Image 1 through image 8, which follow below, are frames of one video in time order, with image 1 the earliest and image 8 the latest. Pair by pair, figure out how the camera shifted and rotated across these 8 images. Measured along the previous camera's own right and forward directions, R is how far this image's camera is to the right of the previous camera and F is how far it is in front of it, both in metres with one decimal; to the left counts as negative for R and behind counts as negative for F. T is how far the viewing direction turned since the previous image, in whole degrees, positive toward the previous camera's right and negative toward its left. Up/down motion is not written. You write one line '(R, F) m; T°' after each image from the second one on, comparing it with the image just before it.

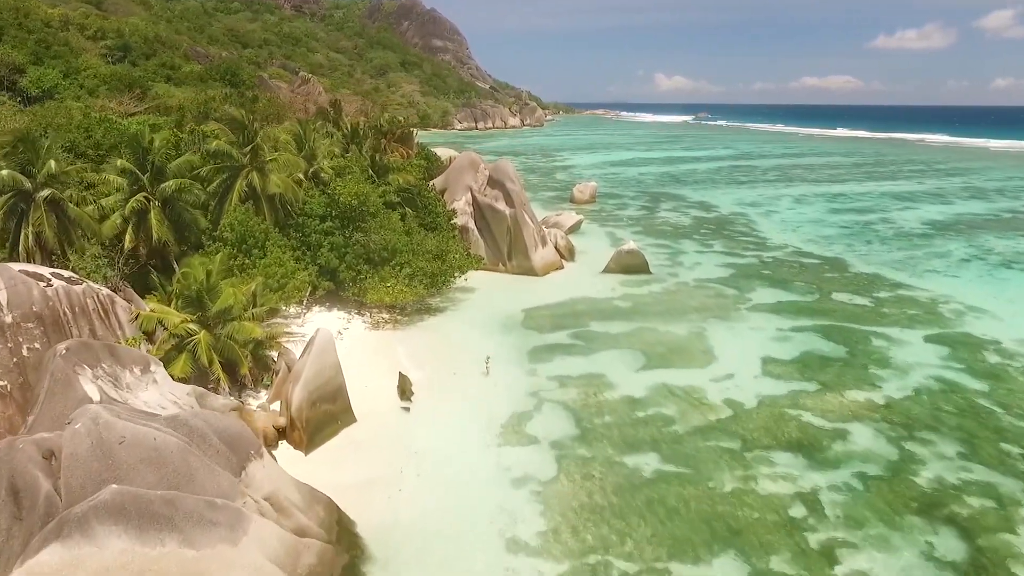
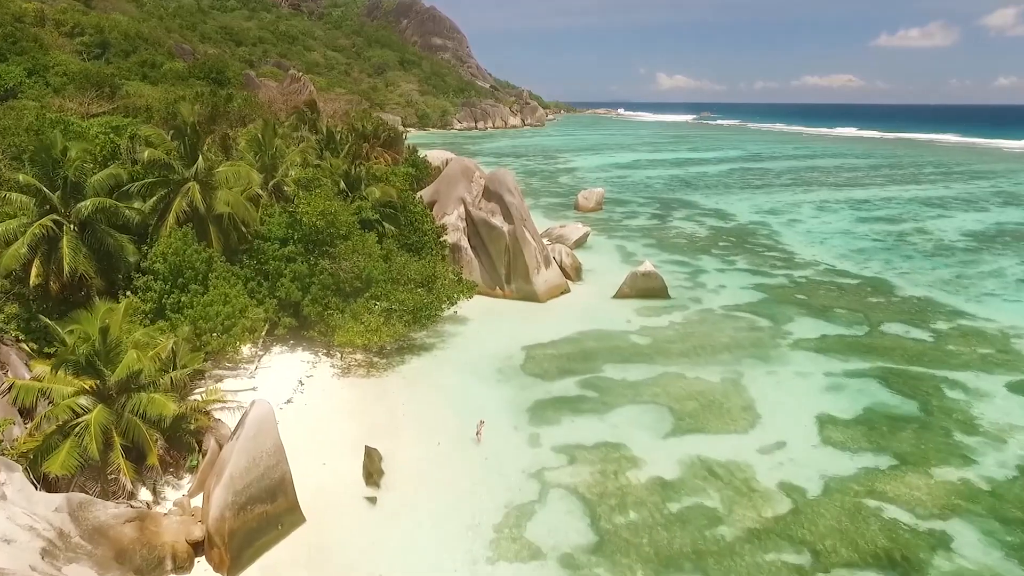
(+0.1, +2.8) m; 0°
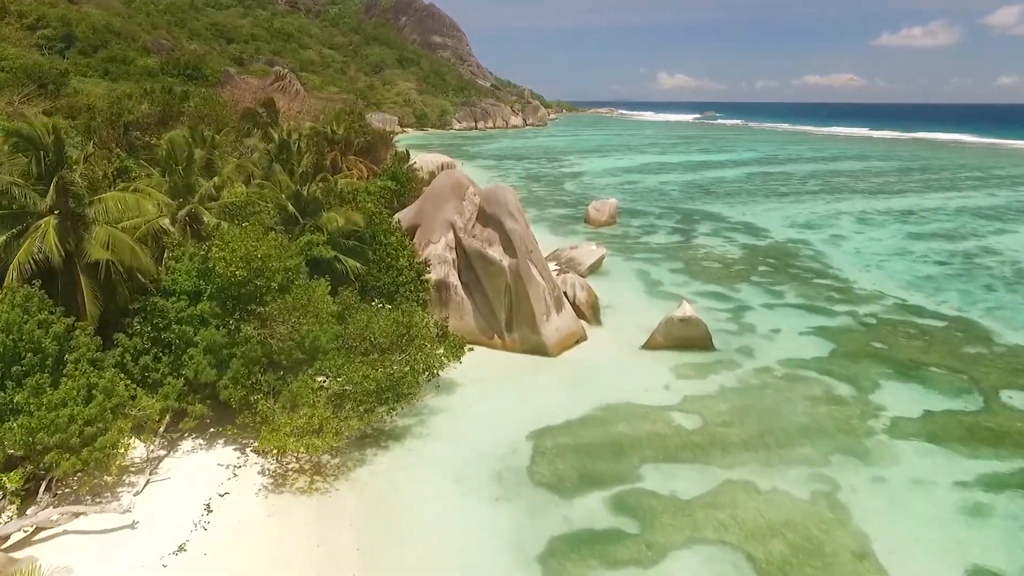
(0.0, +4.0) m; 0°
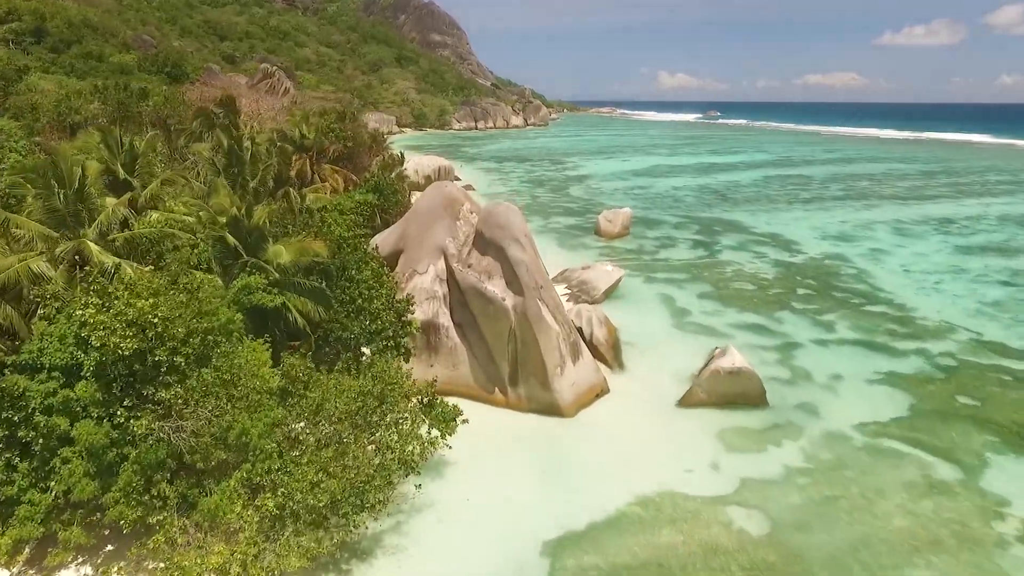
(-0.1, +2.9) m; 0°
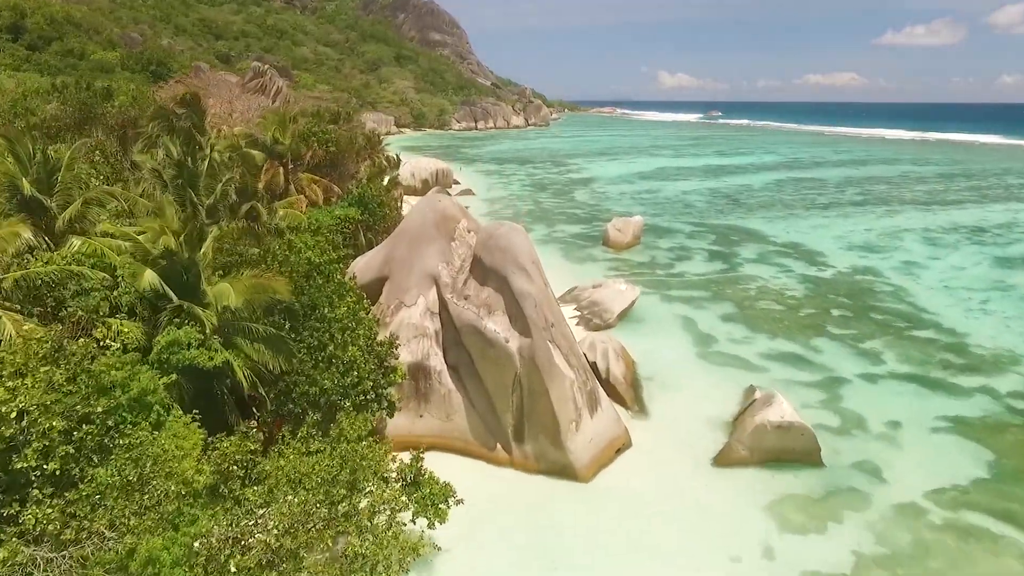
(-0.1, +2.0) m; 0°
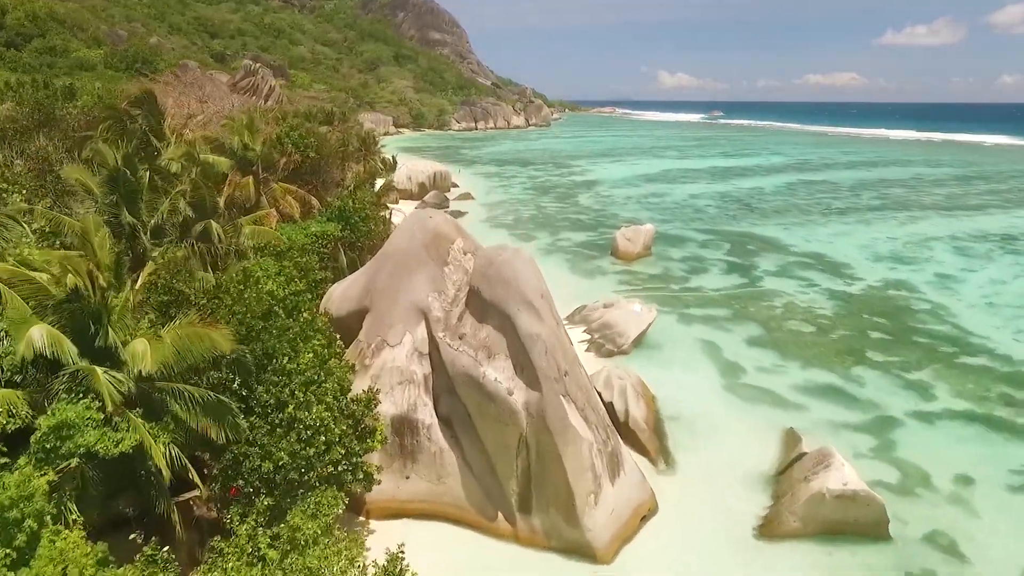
(-0.1, +1.7) m; 0°
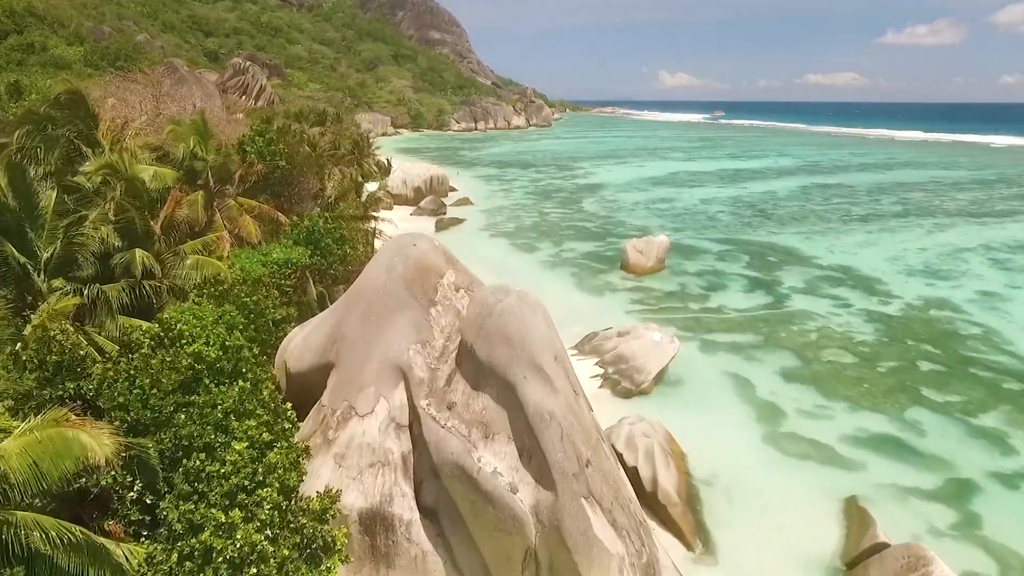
(0.0, +1.9) m; 0°
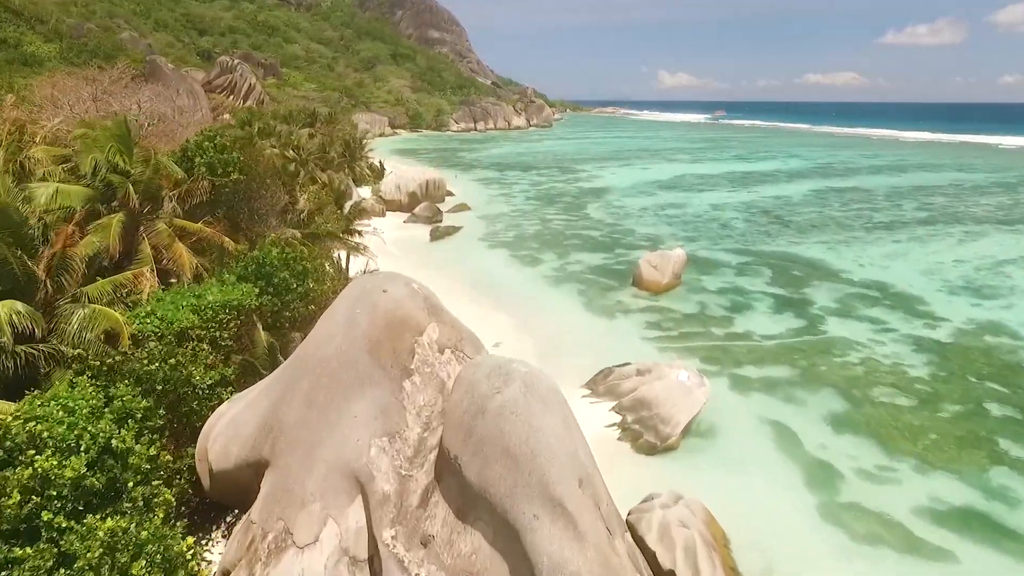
(0.0, +2.0) m; 0°
